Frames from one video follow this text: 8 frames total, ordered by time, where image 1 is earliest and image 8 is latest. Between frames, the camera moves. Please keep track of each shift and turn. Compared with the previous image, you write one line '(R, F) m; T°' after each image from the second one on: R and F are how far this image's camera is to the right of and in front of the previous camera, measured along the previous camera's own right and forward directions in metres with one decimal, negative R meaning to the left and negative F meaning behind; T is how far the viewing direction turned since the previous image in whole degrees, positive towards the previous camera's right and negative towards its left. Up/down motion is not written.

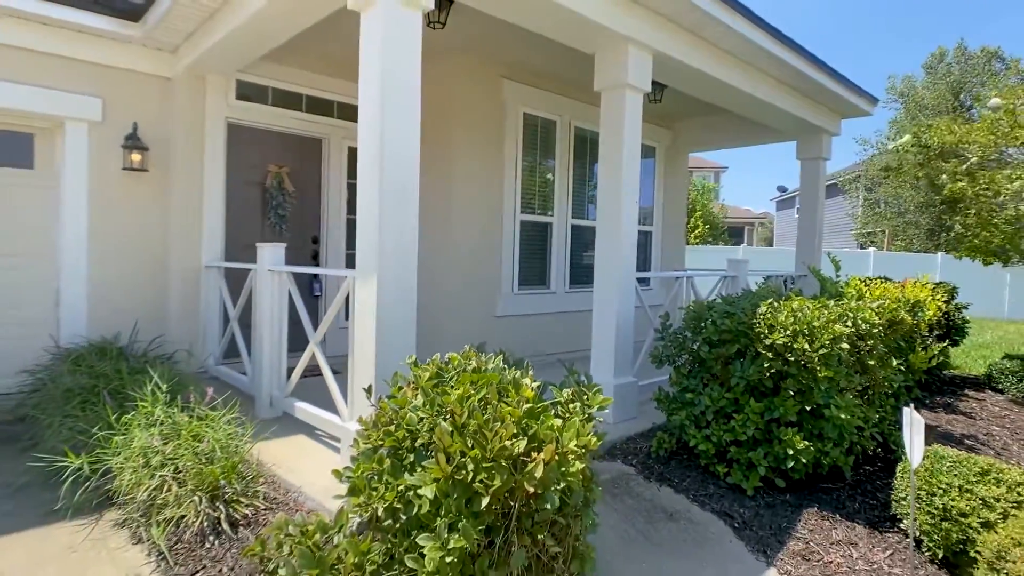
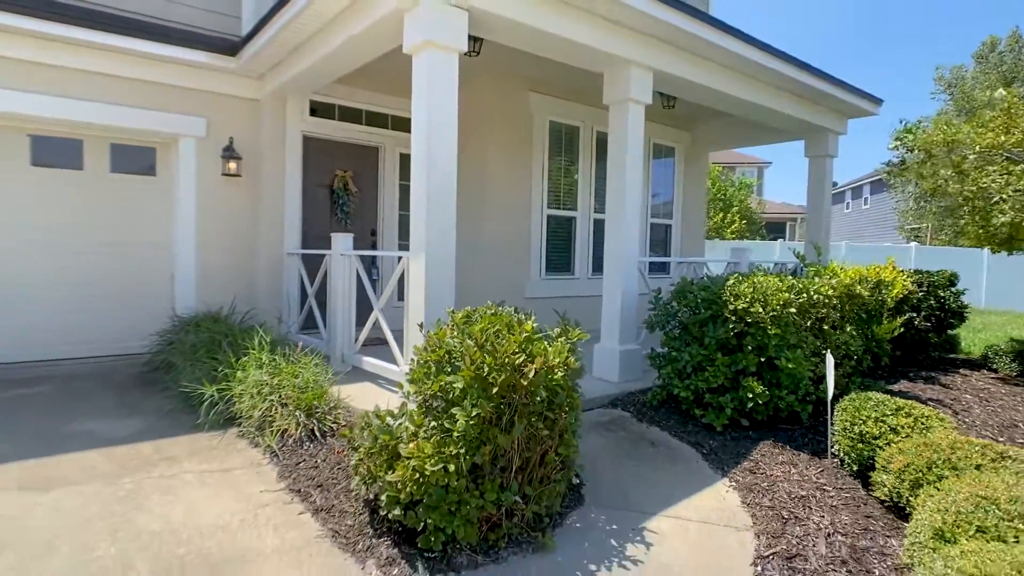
(+0.2, -0.9) m; -4°
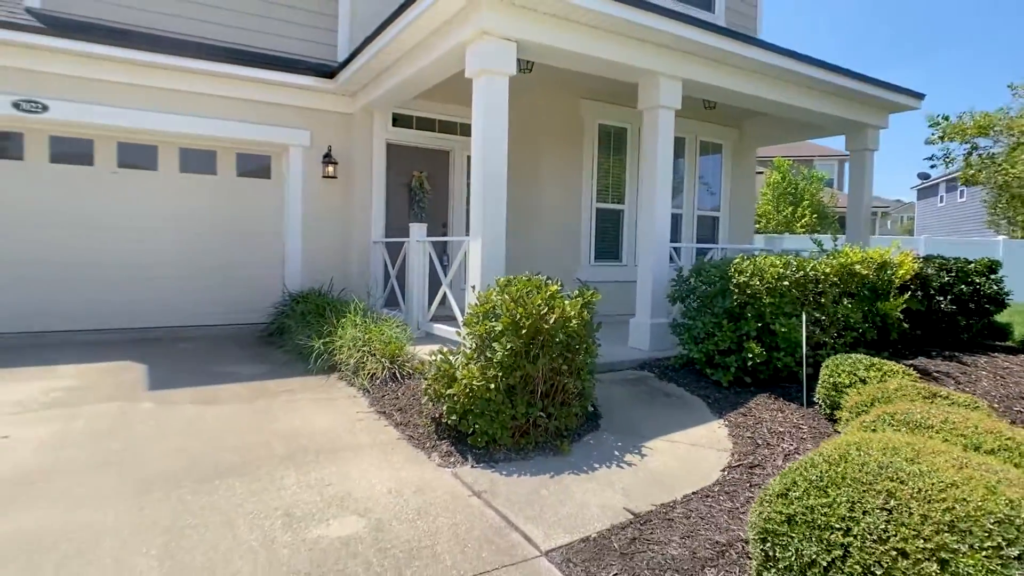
(+0.3, -0.9) m; -7°
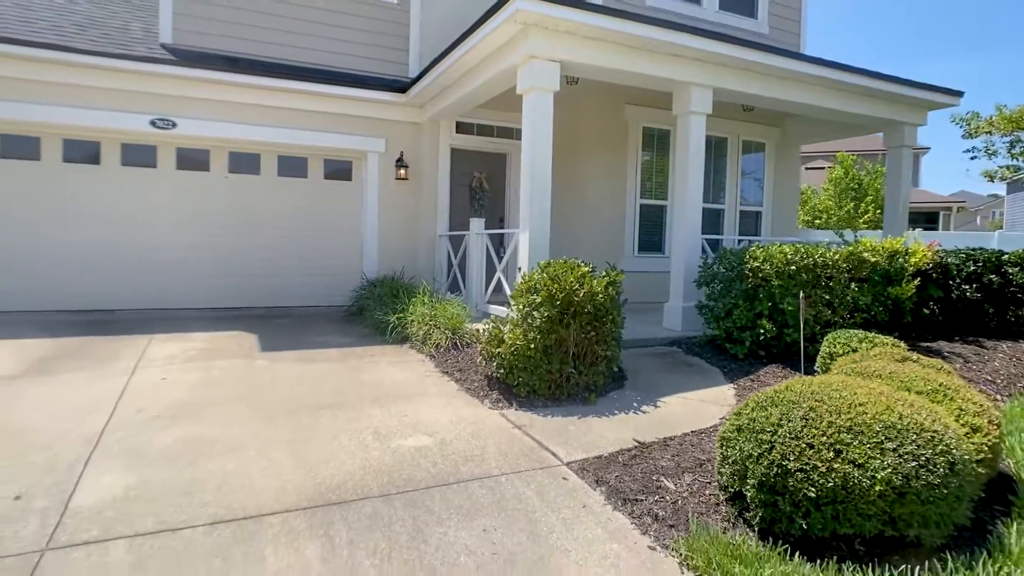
(+0.2, -0.8) m; -6°
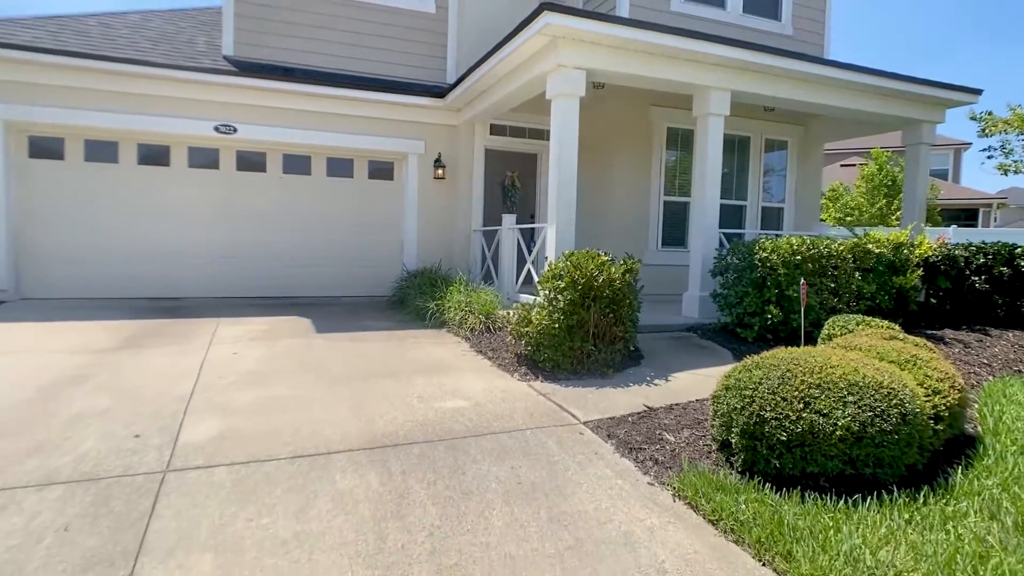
(0.0, -0.6) m; -3°
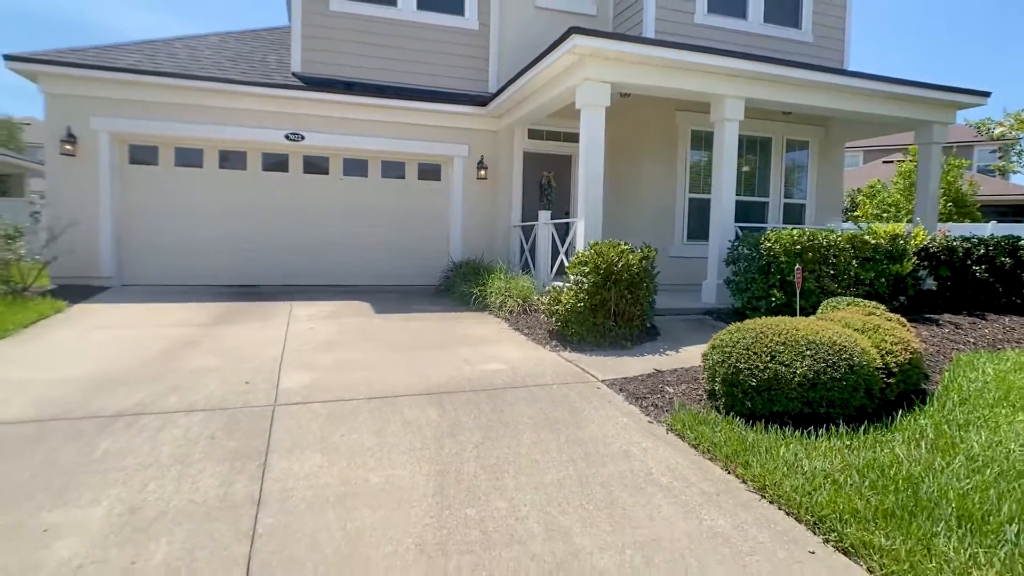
(+0.1, -0.9) m; -4°
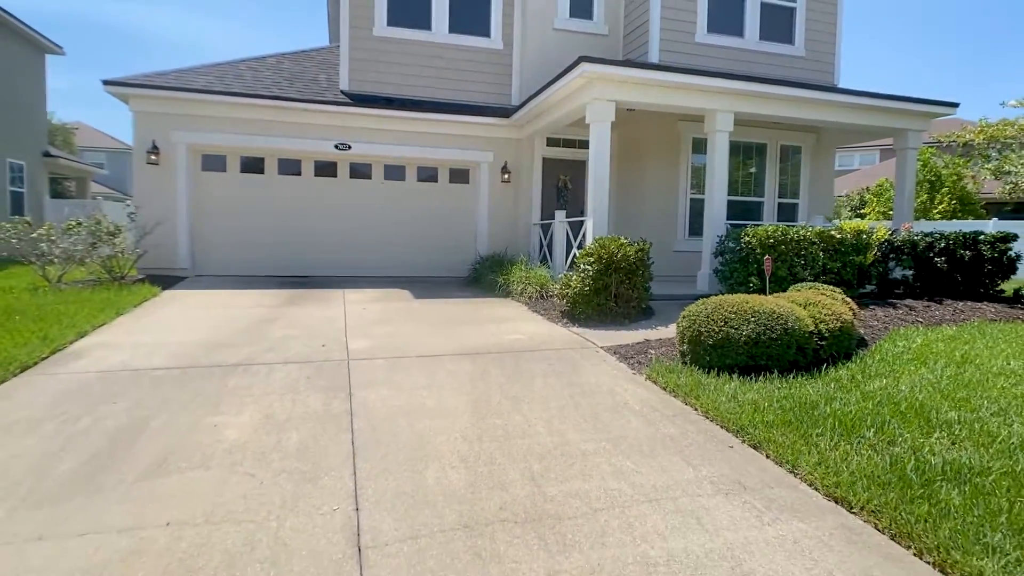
(+0.1, -1.2) m; -2°
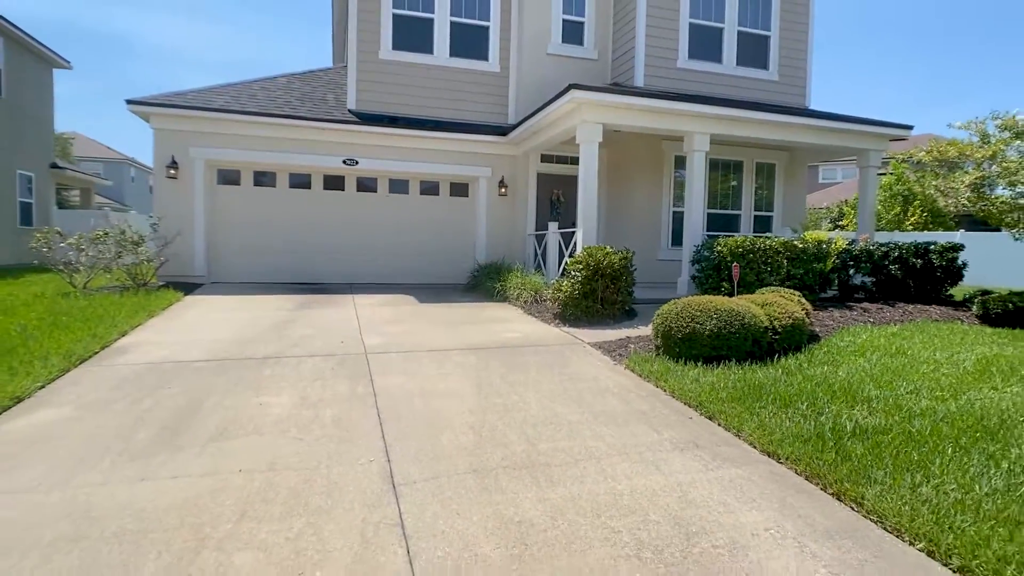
(0.0, -0.8) m; +1°
